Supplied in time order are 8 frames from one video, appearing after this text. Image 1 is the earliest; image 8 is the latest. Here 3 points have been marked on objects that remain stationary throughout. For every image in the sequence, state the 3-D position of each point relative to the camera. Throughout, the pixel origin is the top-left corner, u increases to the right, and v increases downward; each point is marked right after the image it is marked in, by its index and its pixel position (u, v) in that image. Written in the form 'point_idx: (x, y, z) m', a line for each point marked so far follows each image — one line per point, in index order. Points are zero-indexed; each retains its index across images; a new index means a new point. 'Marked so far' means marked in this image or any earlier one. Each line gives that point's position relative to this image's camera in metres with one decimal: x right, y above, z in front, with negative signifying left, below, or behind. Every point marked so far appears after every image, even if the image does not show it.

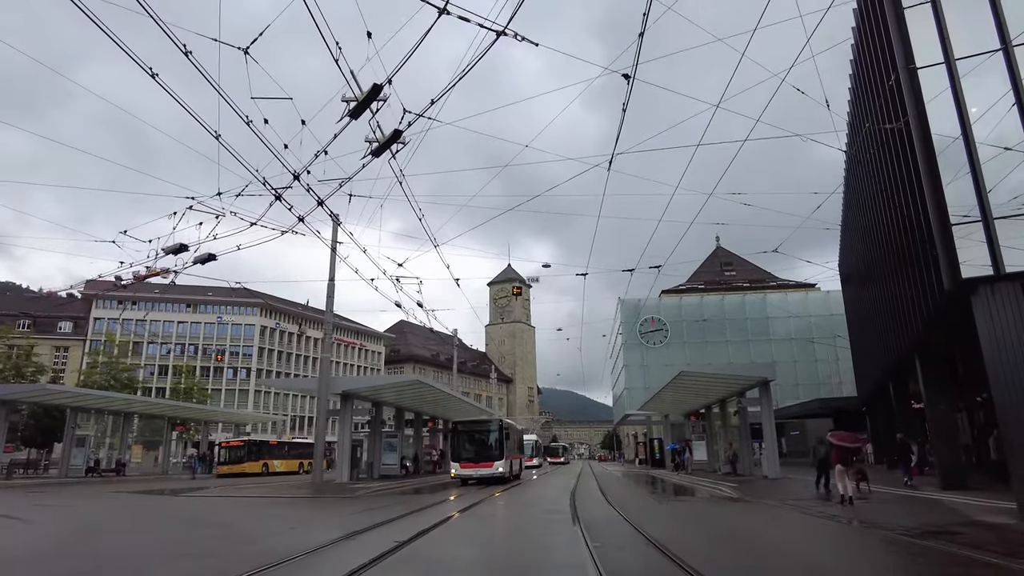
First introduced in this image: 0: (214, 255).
0: (-6.4, +0.7, +14.0) m
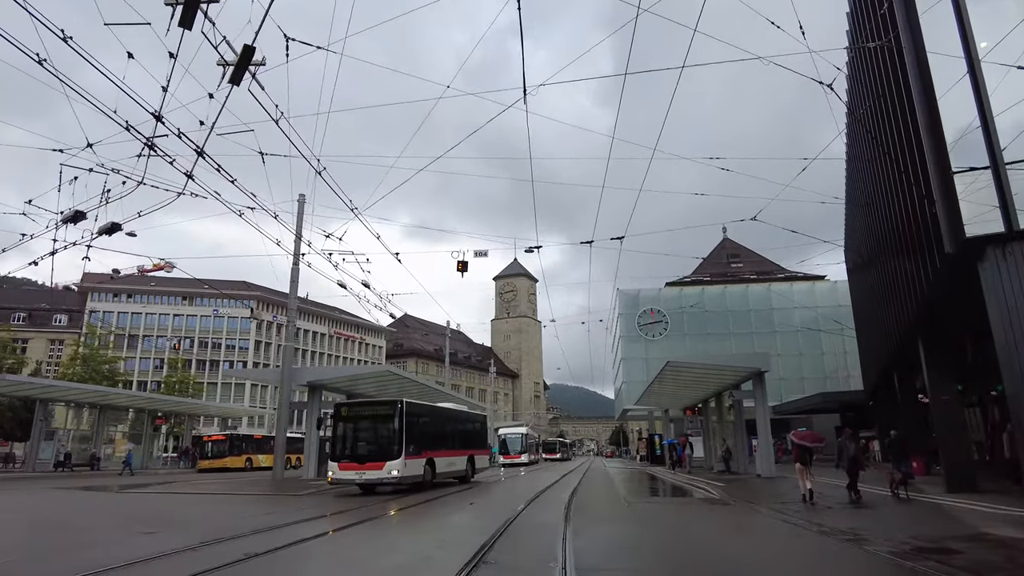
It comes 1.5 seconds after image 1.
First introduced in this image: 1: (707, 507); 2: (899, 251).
0: (-7.5, +1.2, +12.5) m
1: (+4.0, -4.7, +14.2) m
2: (+11.0, +1.1, +18.8) m
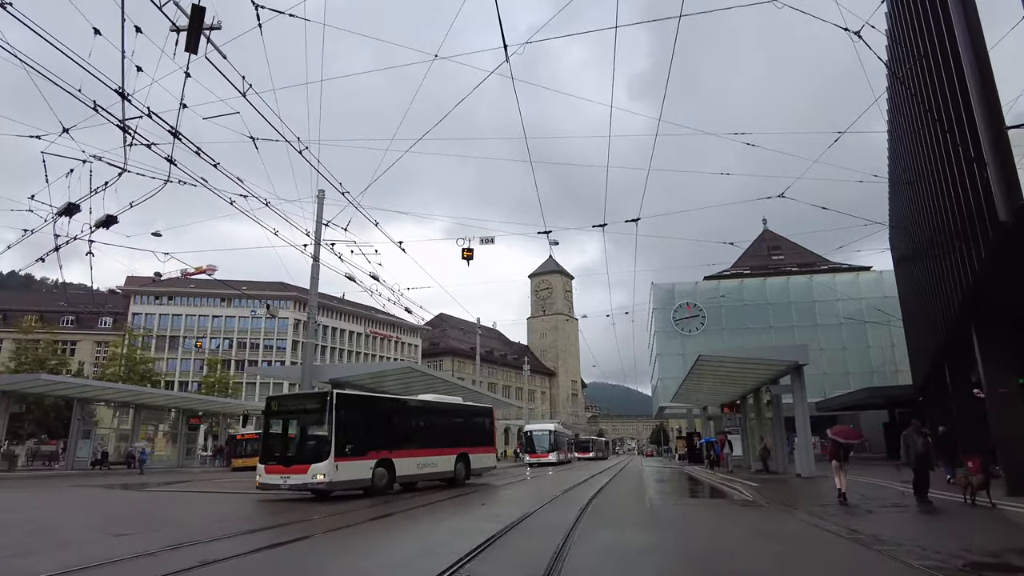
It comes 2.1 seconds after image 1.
0: (-7.4, +1.3, +12.1) m
1: (+4.3, -4.4, +13.2) m
2: (+11.5, +1.5, +17.3) m
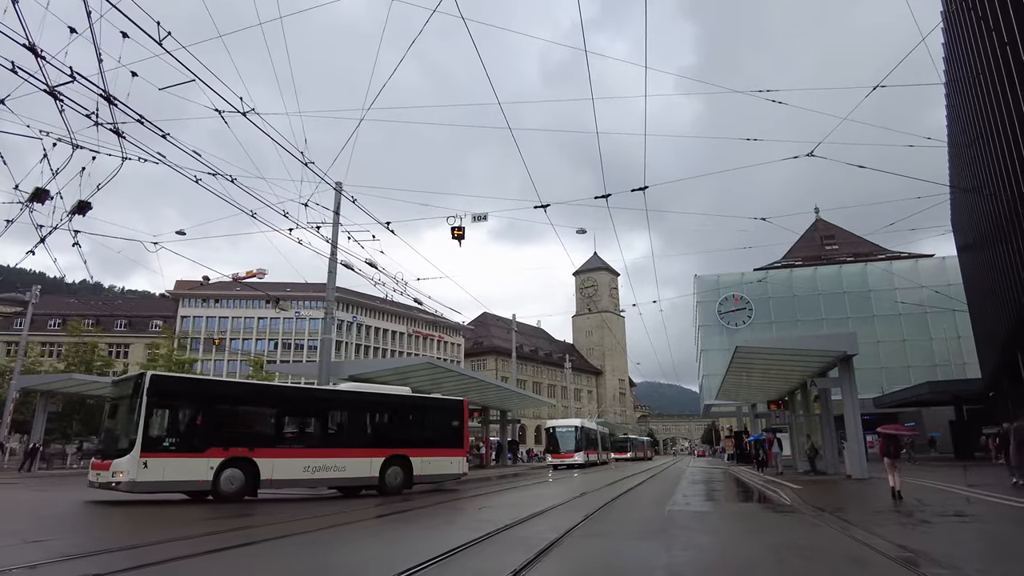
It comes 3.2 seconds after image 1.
0: (-7.4, +1.5, +11.5) m
1: (+4.4, -4.0, +11.6) m
2: (+11.7, +2.0, +15.3) m
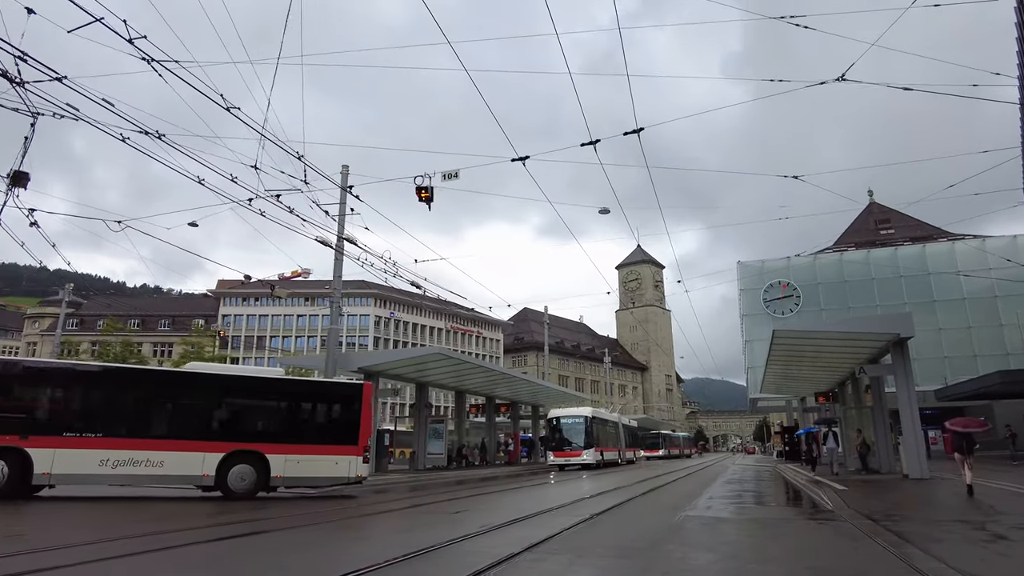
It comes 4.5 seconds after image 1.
0: (-7.8, +1.8, +10.4) m
1: (+4.1, -3.5, +9.7) m
2: (+11.6, +2.7, +12.8) m
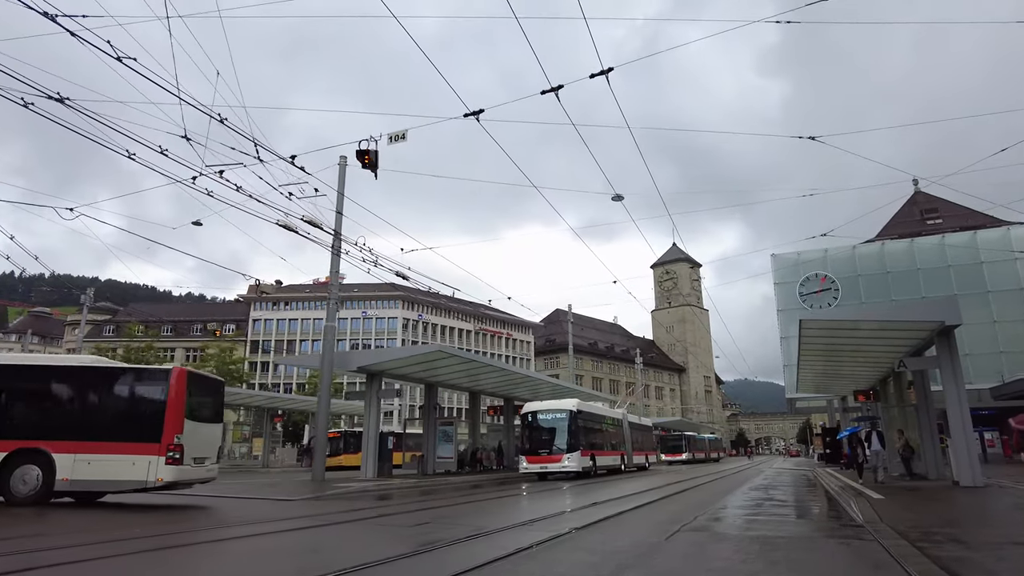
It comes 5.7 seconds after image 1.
0: (-8.3, +2.0, +9.4) m
1: (+3.6, -3.1, +8.1) m
2: (+11.1, +3.2, +10.8) m
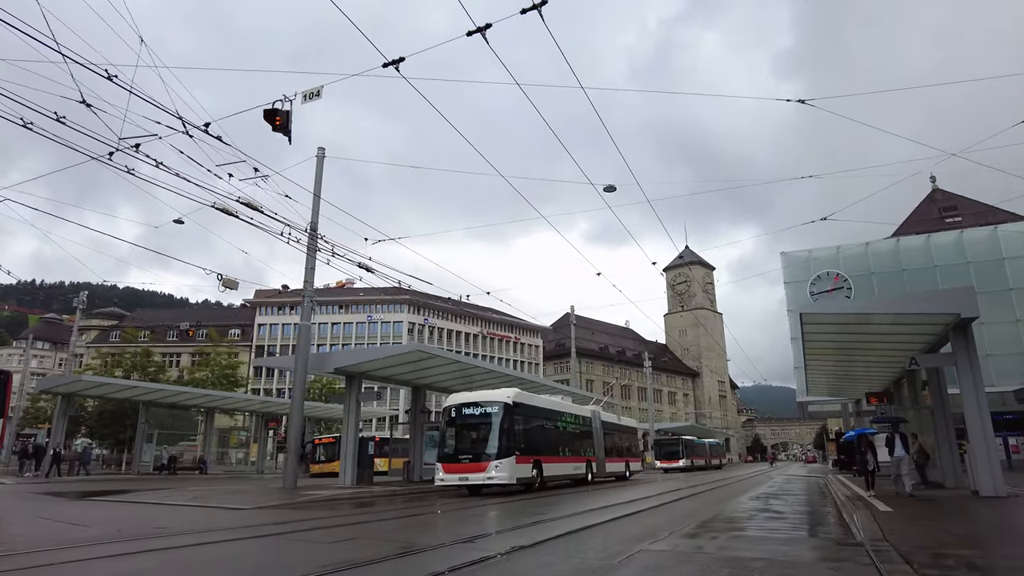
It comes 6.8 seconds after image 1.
0: (-9.0, +2.2, +8.4) m
1: (+2.8, -2.8, +6.8) m
2: (+10.4, +3.4, +9.4) m
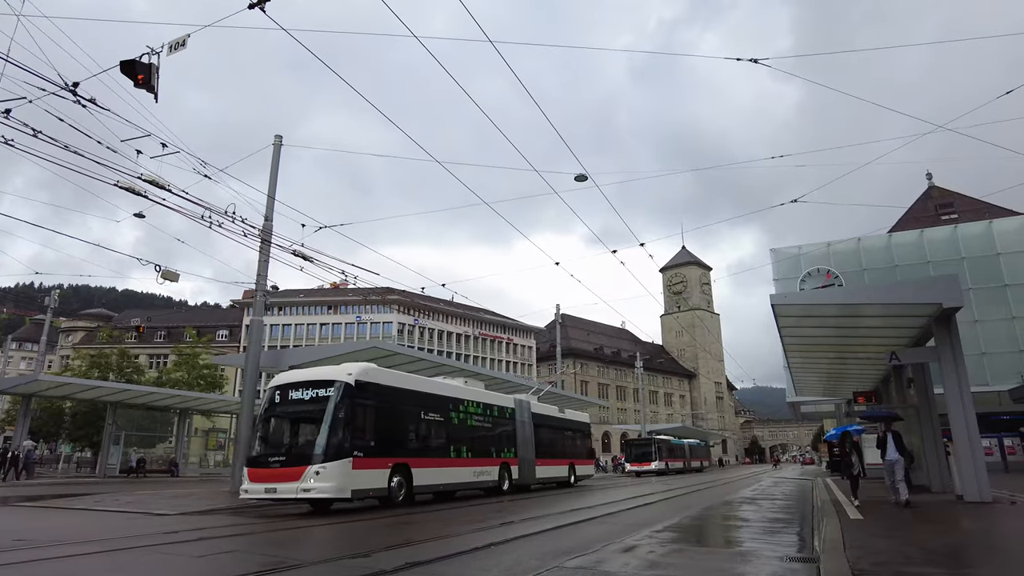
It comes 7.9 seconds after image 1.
0: (-10.0, +2.4, +7.4) m
1: (+1.8, -2.6, +5.7) m
2: (+9.4, +3.7, +8.4) m
